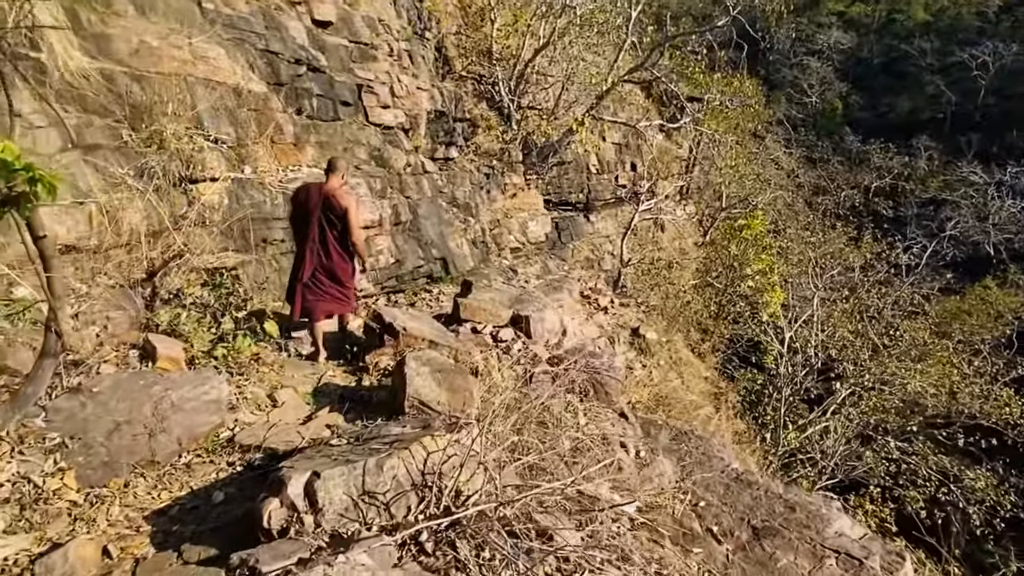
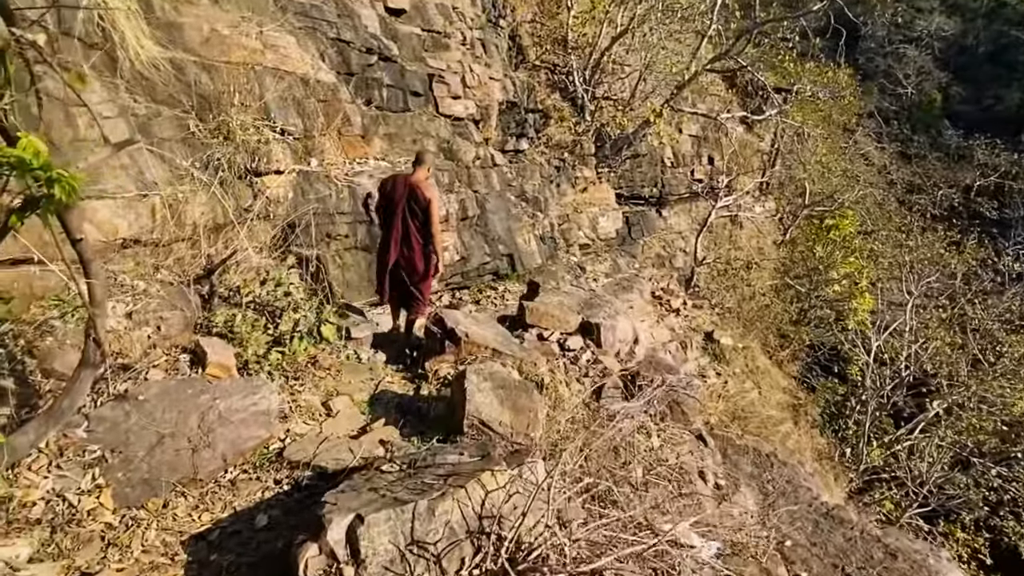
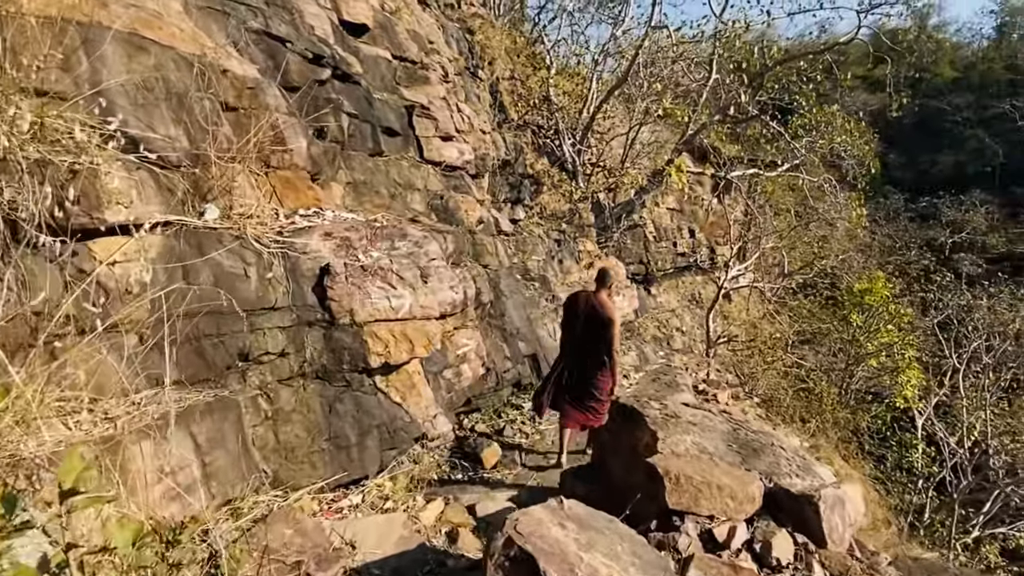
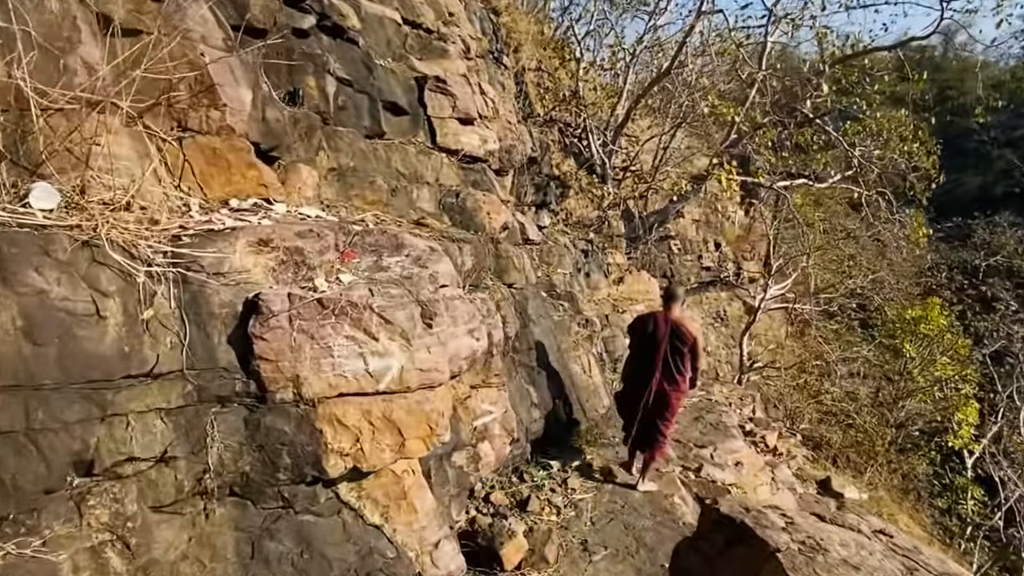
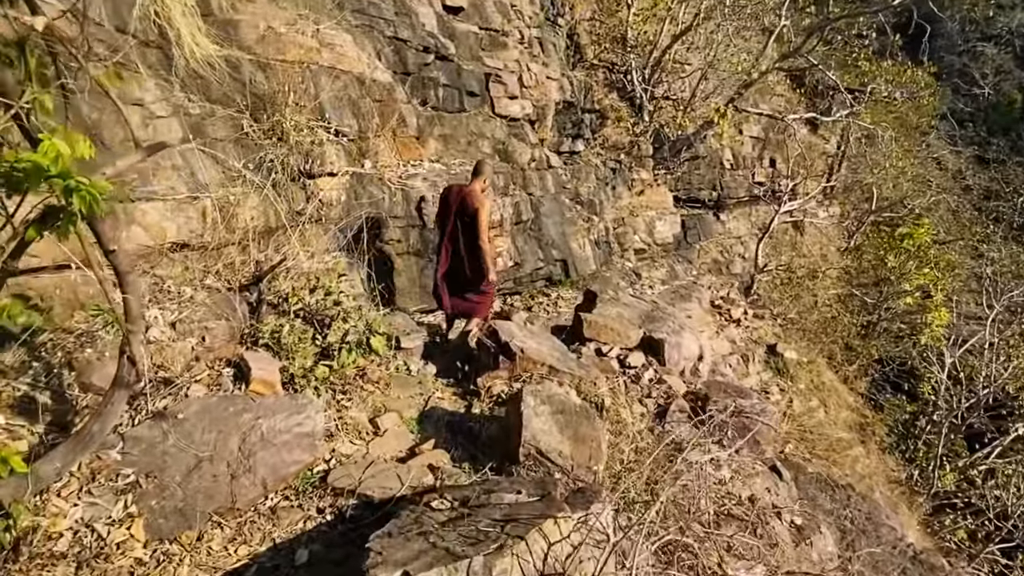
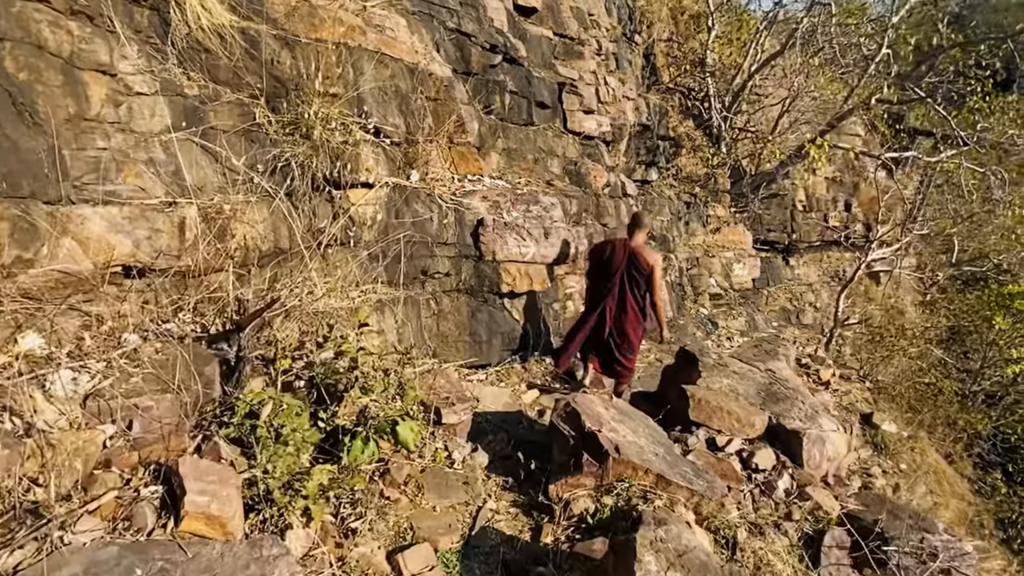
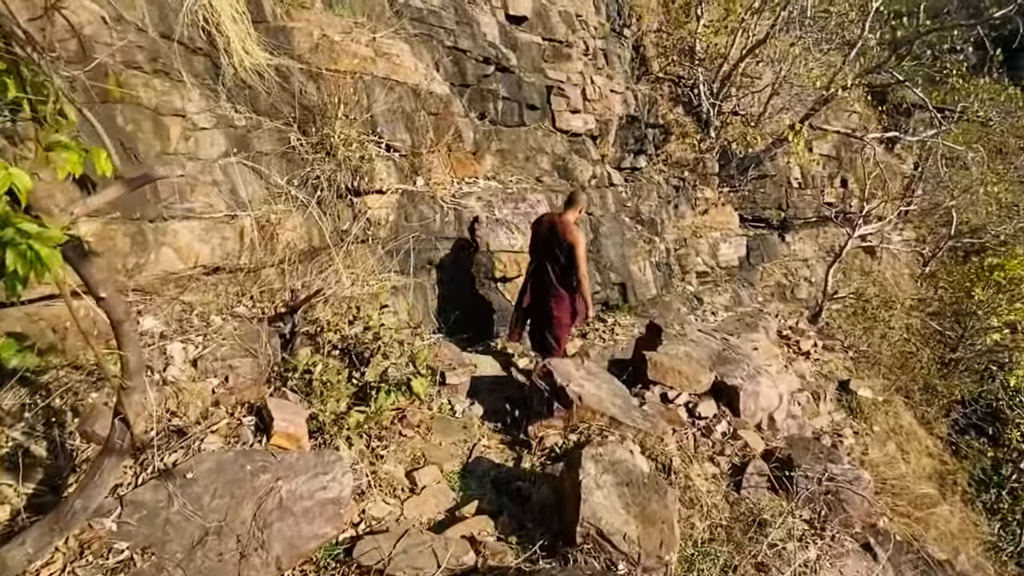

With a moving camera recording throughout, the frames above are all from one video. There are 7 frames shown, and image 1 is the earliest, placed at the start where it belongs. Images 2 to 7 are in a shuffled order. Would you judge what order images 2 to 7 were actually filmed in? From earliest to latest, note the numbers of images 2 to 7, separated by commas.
2, 5, 7, 6, 3, 4
